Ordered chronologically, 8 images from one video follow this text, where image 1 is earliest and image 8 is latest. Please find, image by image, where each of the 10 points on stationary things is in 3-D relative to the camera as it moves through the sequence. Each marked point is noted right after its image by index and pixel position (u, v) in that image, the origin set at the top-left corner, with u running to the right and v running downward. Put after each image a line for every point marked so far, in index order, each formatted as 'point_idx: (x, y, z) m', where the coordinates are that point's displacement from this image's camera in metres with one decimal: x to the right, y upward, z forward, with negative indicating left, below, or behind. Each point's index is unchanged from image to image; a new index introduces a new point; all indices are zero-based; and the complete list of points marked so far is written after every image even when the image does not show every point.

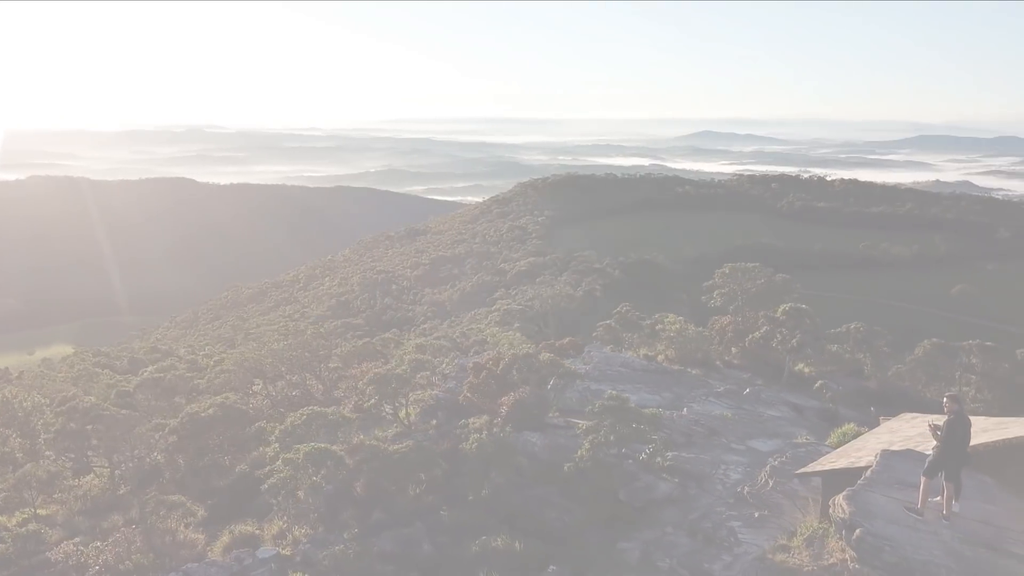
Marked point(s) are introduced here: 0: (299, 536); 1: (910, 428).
0: (-2.5, -2.9, +13.7) m
1: (+4.3, -1.5, +12.5) m
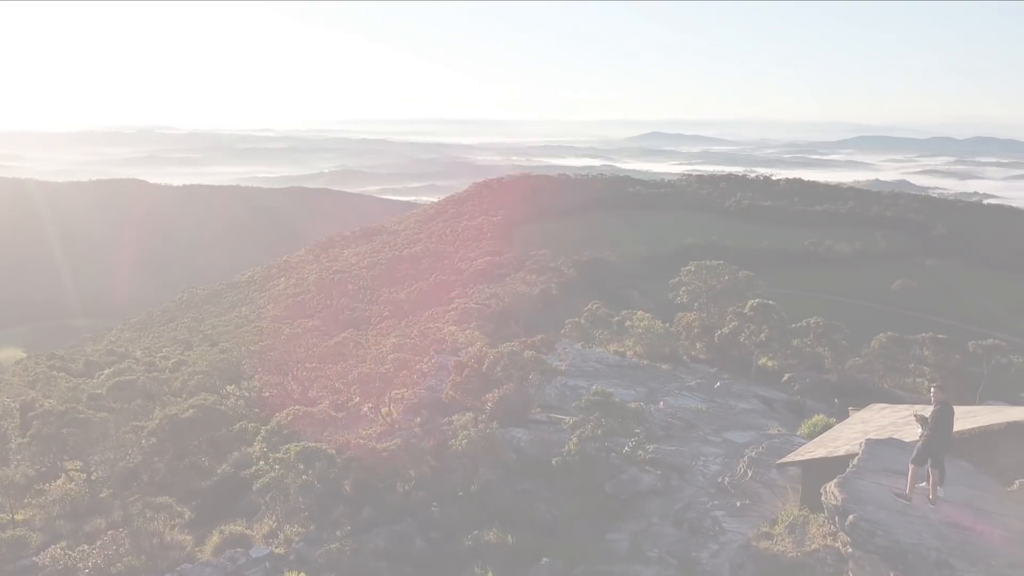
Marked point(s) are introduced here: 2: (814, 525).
0: (-2.6, -2.9, +13.9) m
1: (+4.2, -1.4, +13.2) m
2: (+3.2, -2.5, +12.5) m
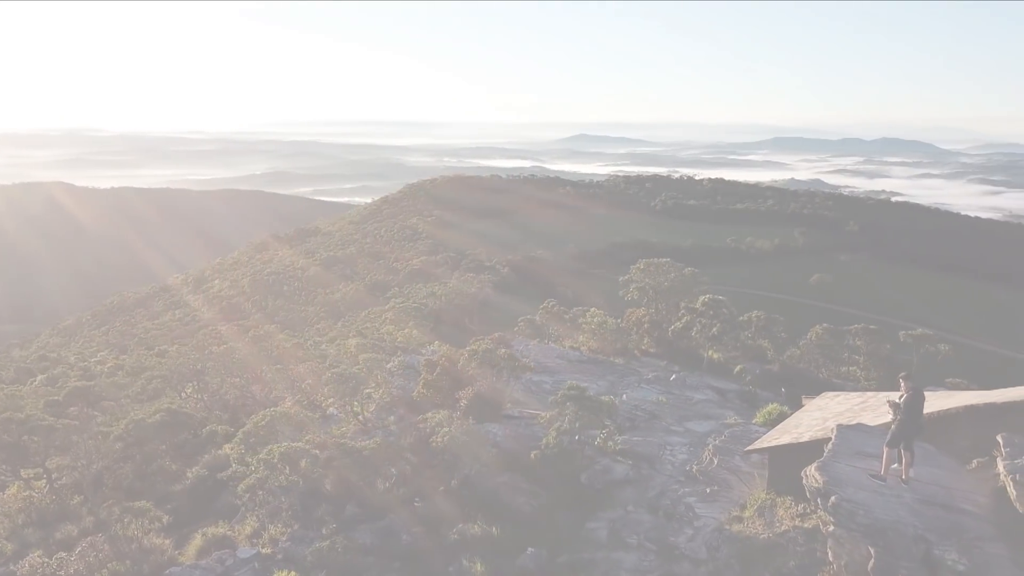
0: (-2.9, -3.0, +14.2) m
1: (+4.0, -1.4, +14.2) m
2: (+3.1, -2.5, +13.4) m
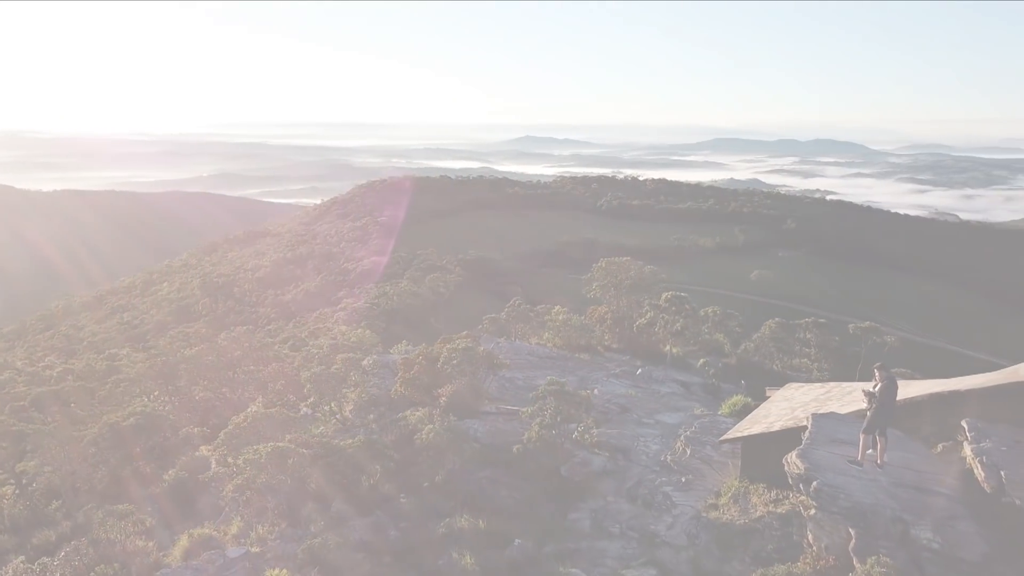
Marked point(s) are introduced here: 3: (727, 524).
0: (-3.1, -3.0, +14.4) m
1: (+3.7, -1.4, +15.0) m
2: (+2.9, -2.5, +14.1) m
3: (+2.5, -2.8, +13.8) m
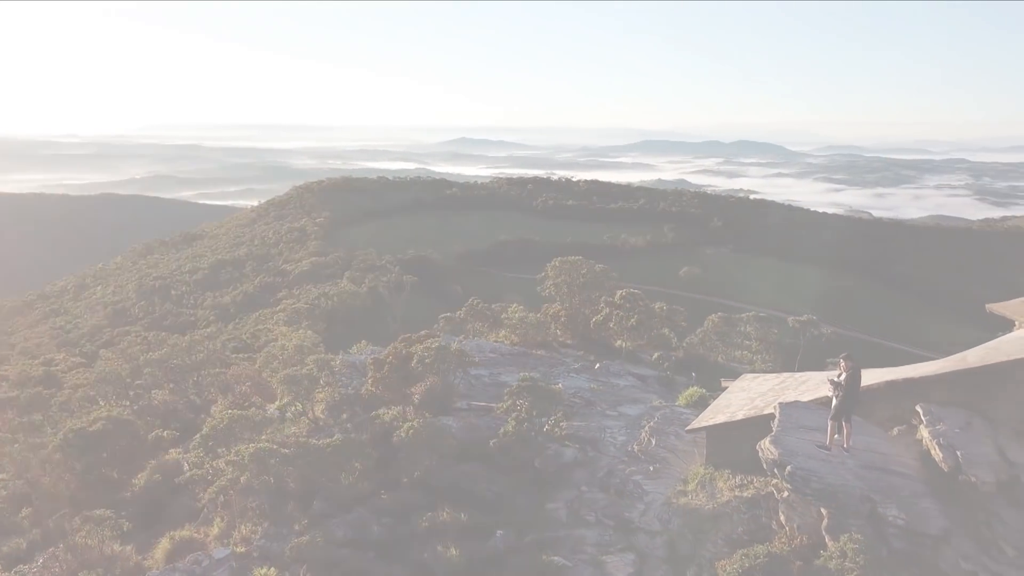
0: (-3.3, -3.0, +14.6) m
1: (+3.3, -1.3, +15.9) m
2: (+2.6, -2.4, +15.0) m
3: (+2.3, -2.8, +14.6) m
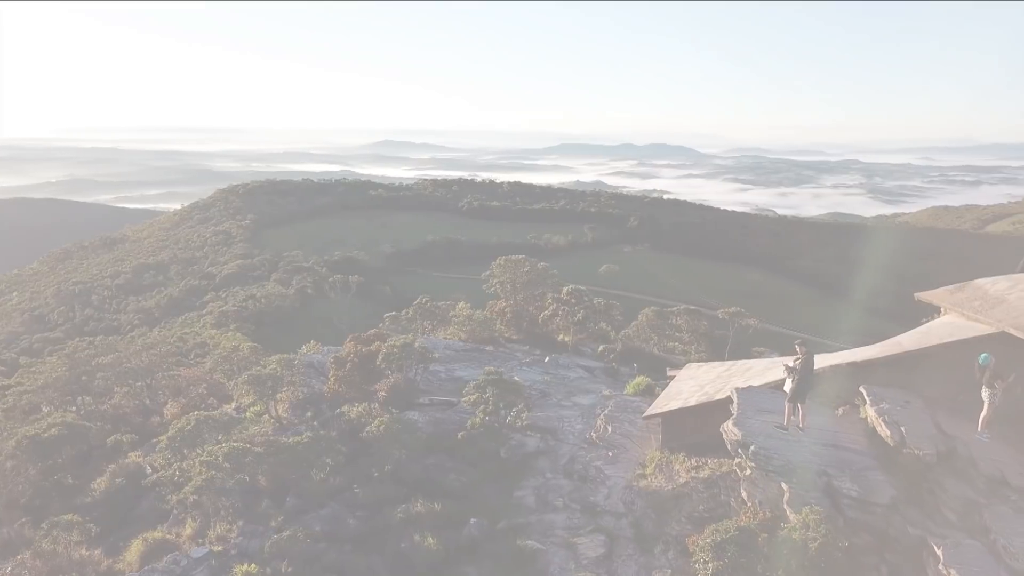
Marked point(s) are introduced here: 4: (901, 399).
0: (-3.7, -3.1, +14.7) m
1: (+2.8, -1.2, +16.8) m
2: (+2.2, -2.4, +15.8) m
3: (+1.9, -2.7, +15.5) m
4: (+5.0, -1.4, +15.2) m
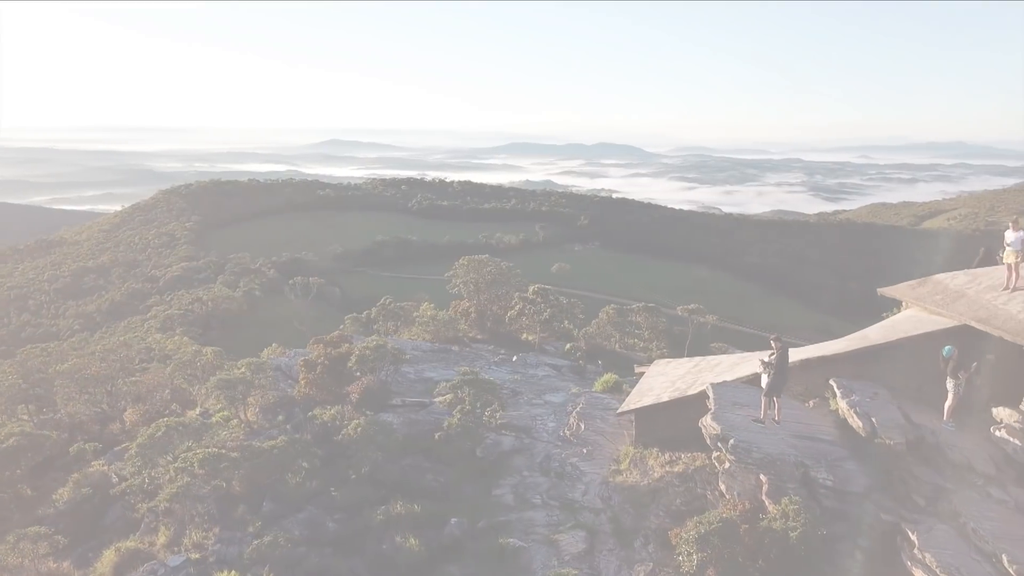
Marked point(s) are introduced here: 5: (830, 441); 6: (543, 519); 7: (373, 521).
0: (-3.9, -3.1, +14.5) m
1: (+2.3, -1.2, +17.0) m
2: (+1.9, -2.3, +16.0) m
3: (+1.6, -2.6, +15.6) m
4: (+4.7, -1.4, +15.5) m
5: (+4.0, -1.9, +14.7) m
6: (+0.4, -3.0, +15.3) m
7: (-1.8, -3.0, +14.8) m
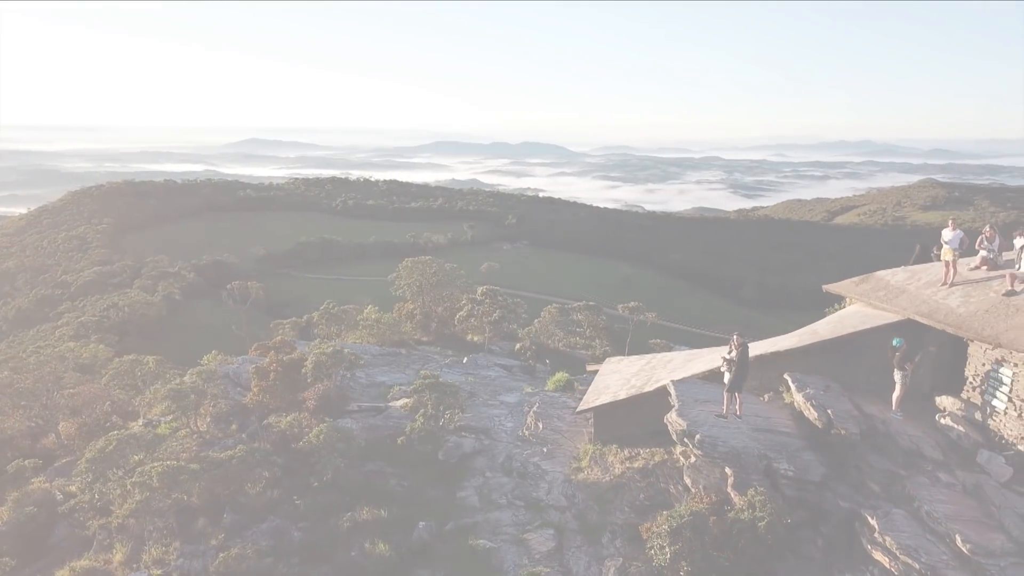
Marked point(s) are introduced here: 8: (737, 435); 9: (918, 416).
0: (-4.2, -3.2, +14.0) m
1: (+1.7, -1.1, +17.1) m
2: (+1.3, -2.3, +16.1) m
3: (+1.1, -2.6, +15.7) m
4: (+4.2, -1.3, +15.9) m
5: (+3.5, -1.9, +15.0) m
6: (-0.1, -3.0, +15.2) m
7: (-2.2, -3.0, +14.5) m
8: (+2.8, -1.8, +14.6) m
9: (+5.4, -1.7, +15.5) m
